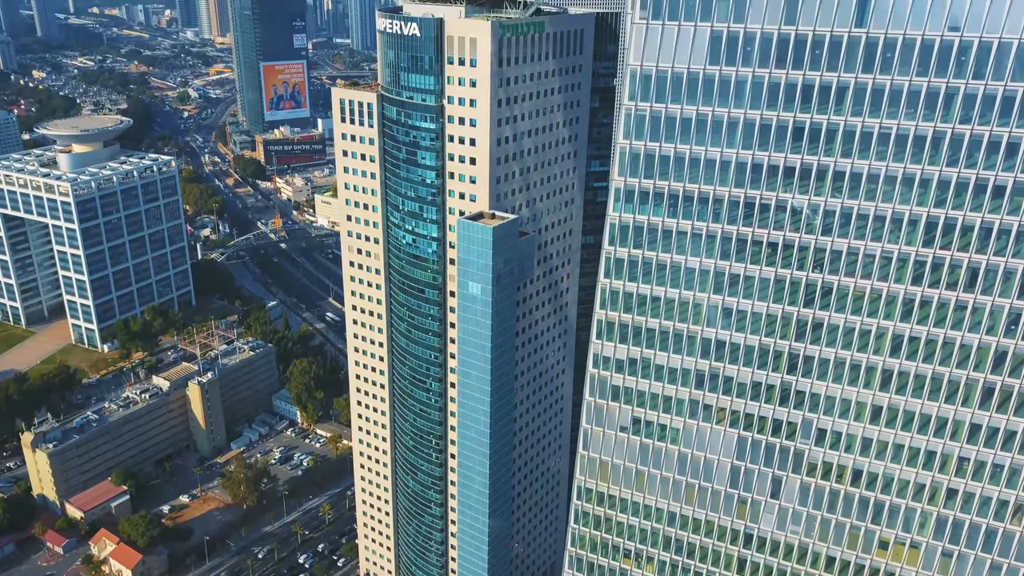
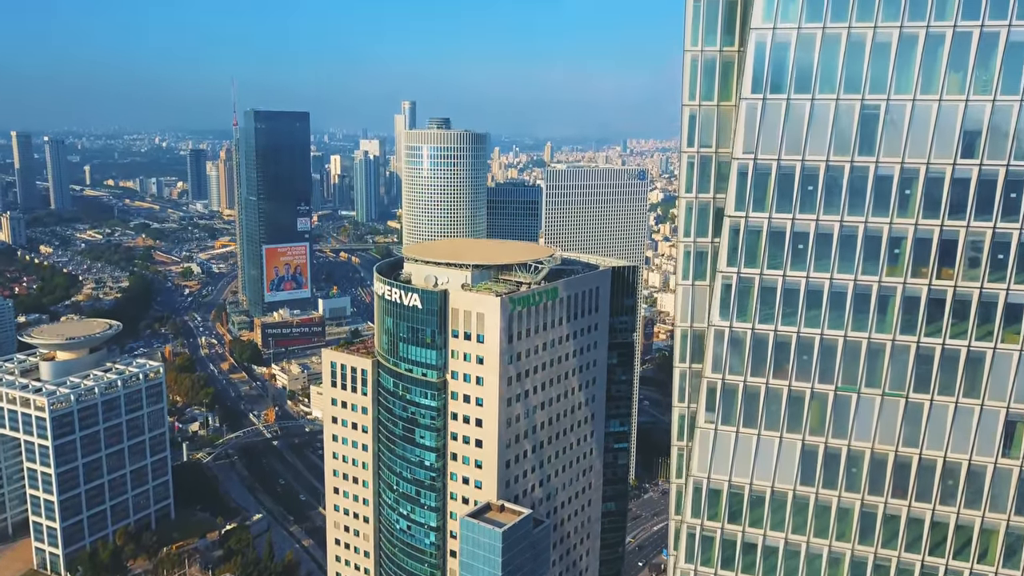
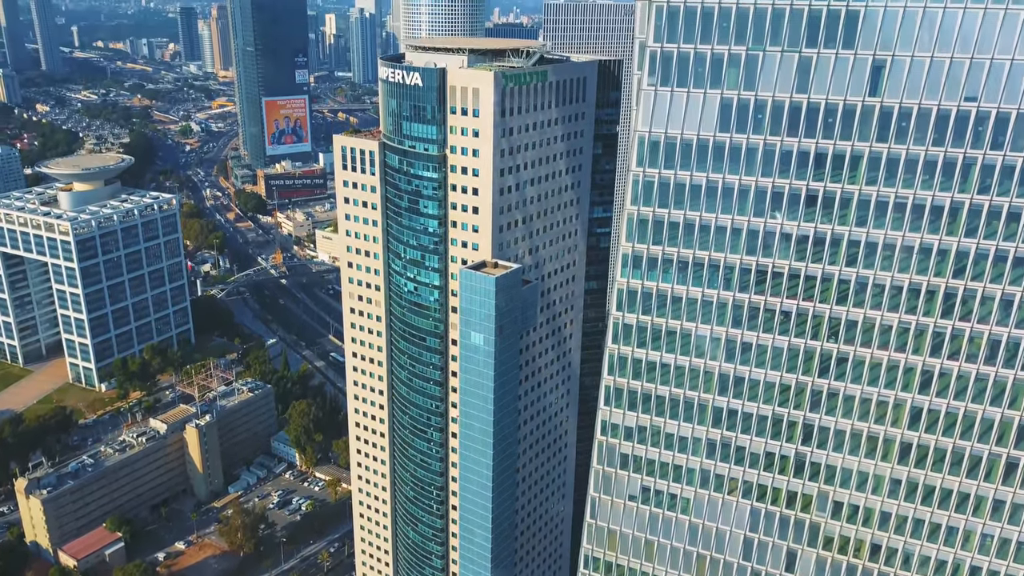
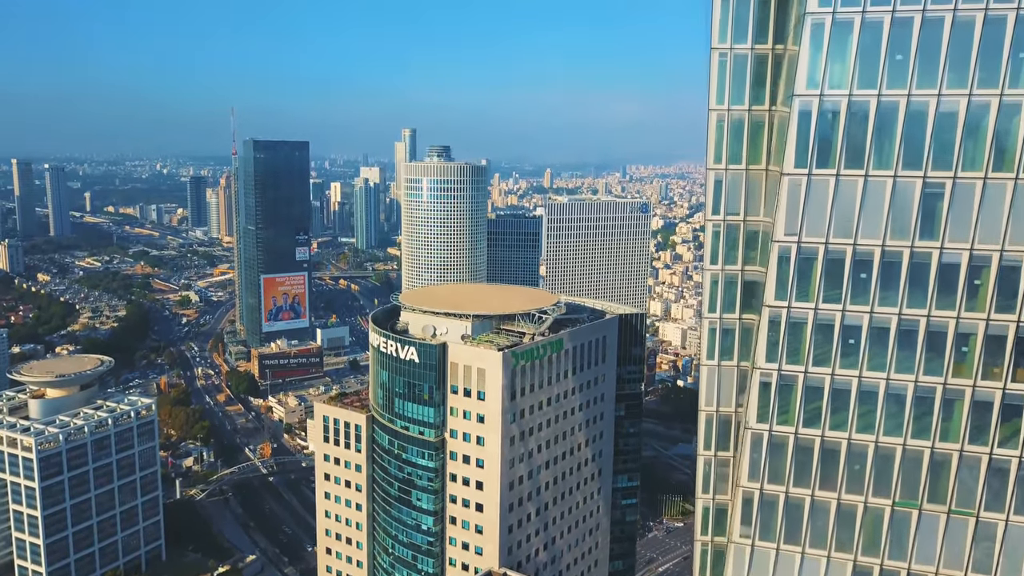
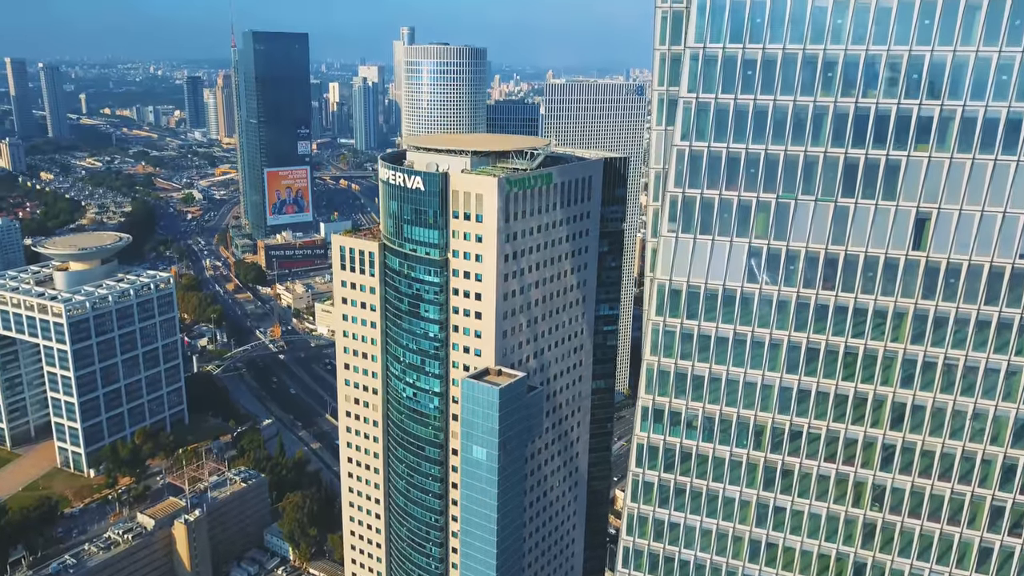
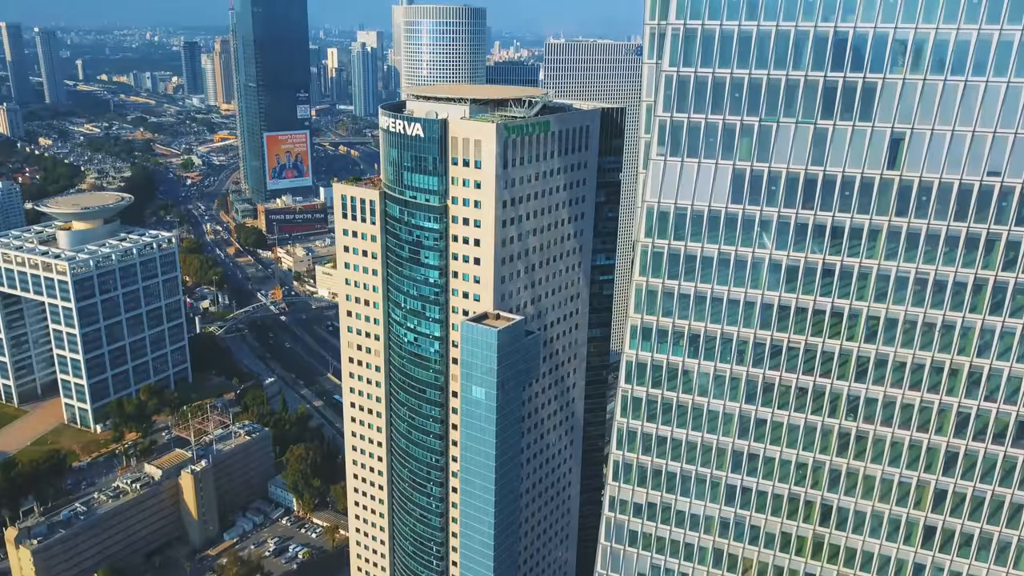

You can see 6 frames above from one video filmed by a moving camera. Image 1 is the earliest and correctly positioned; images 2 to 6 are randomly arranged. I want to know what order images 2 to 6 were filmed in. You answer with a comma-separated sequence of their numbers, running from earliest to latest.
3, 6, 5, 2, 4
